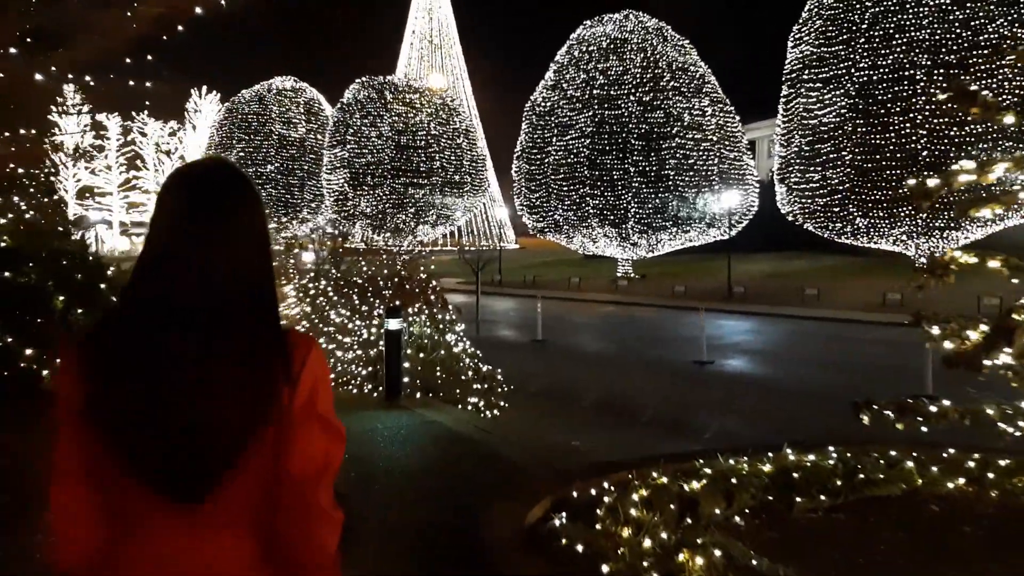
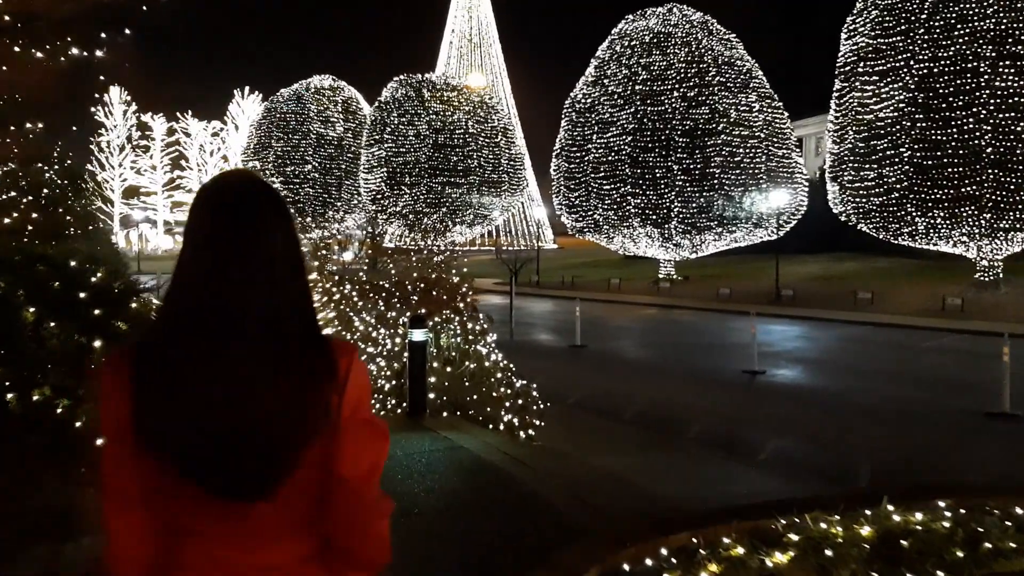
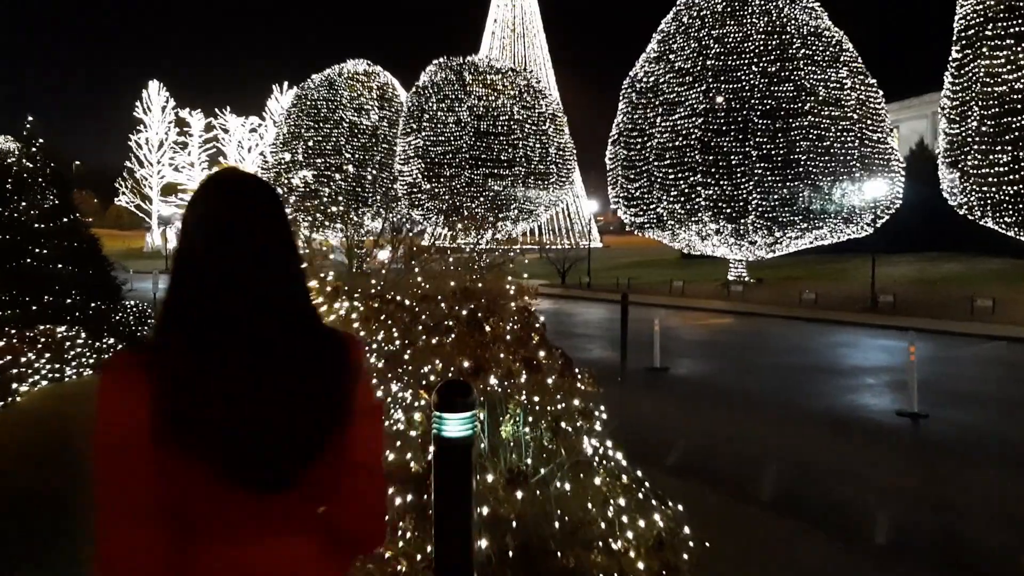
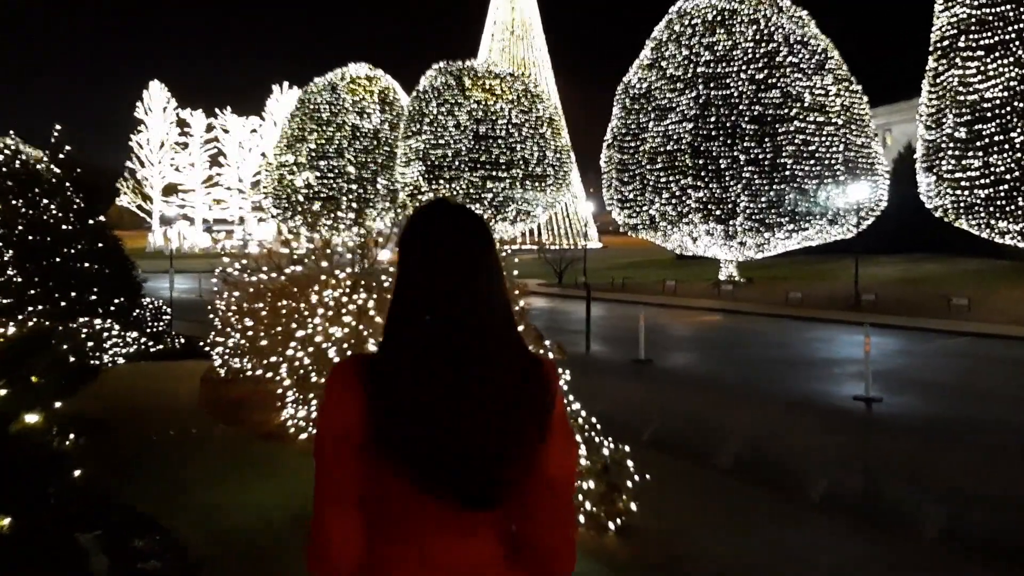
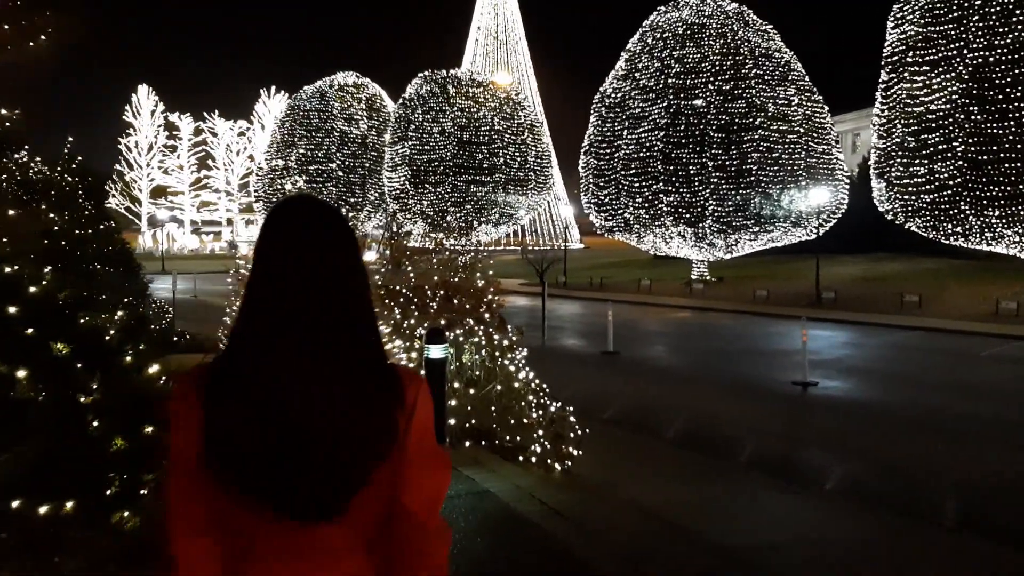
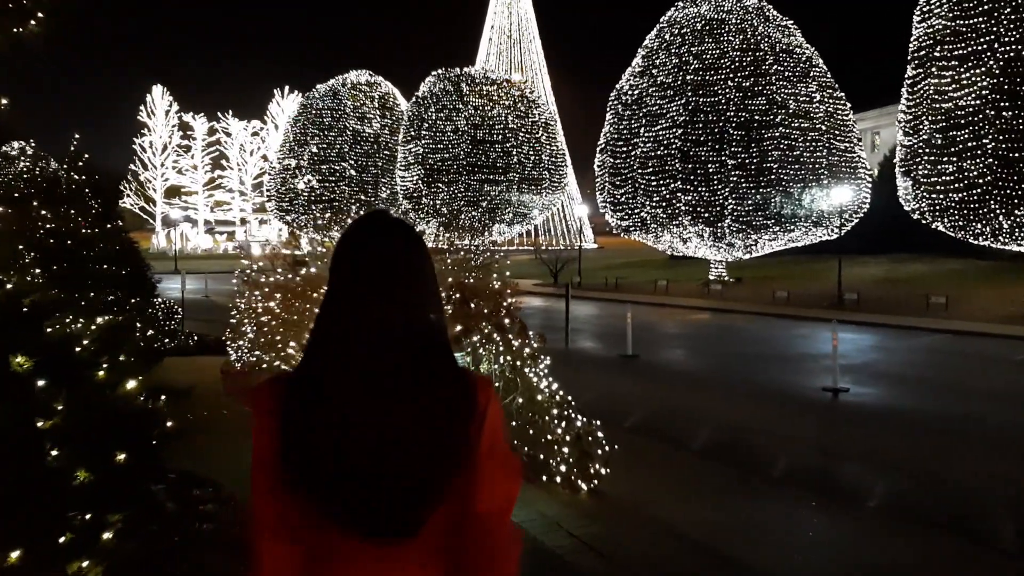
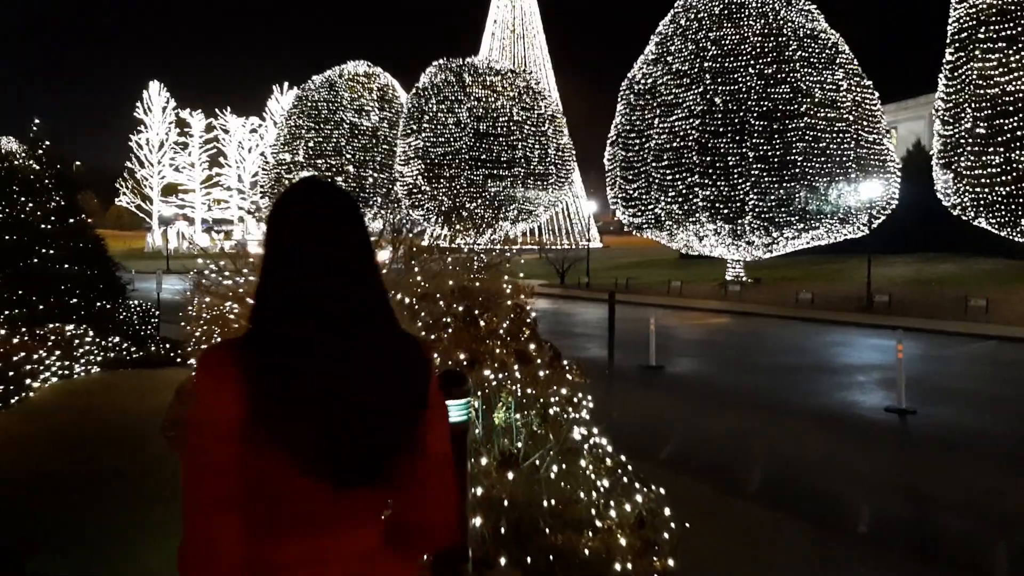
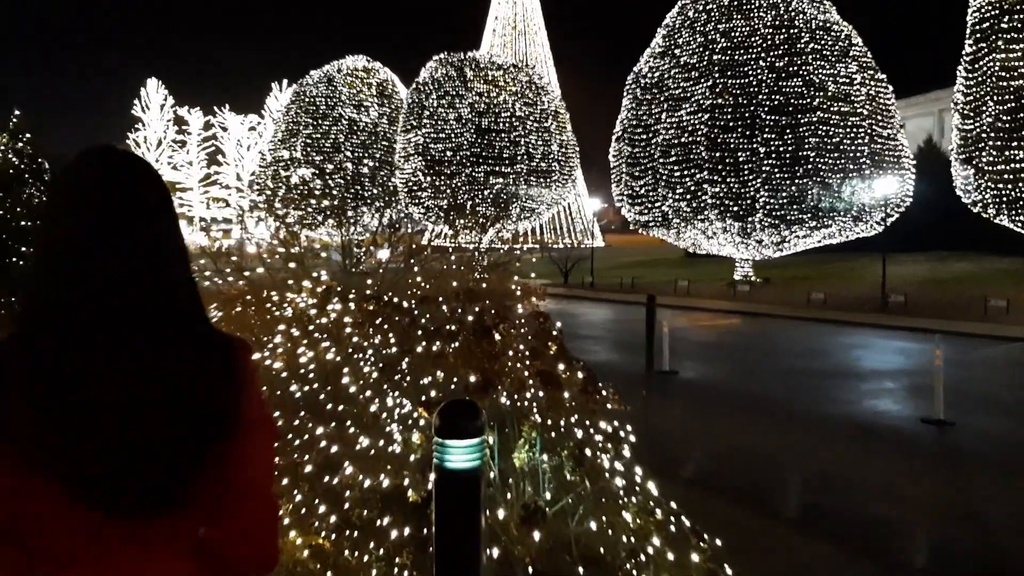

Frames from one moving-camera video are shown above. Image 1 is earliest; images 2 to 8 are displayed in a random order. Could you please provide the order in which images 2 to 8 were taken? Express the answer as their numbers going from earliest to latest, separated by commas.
2, 5, 6, 4, 7, 3, 8
